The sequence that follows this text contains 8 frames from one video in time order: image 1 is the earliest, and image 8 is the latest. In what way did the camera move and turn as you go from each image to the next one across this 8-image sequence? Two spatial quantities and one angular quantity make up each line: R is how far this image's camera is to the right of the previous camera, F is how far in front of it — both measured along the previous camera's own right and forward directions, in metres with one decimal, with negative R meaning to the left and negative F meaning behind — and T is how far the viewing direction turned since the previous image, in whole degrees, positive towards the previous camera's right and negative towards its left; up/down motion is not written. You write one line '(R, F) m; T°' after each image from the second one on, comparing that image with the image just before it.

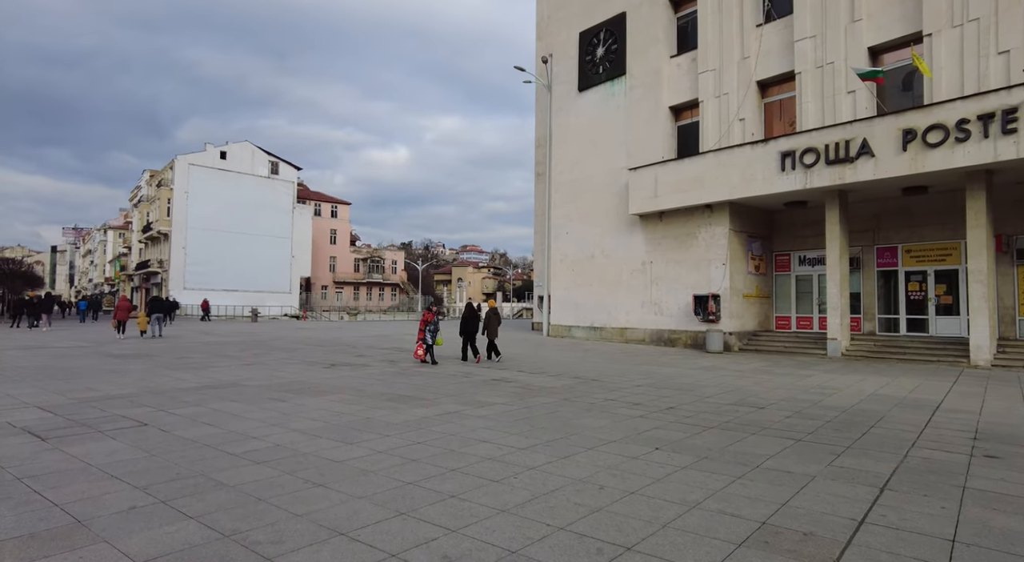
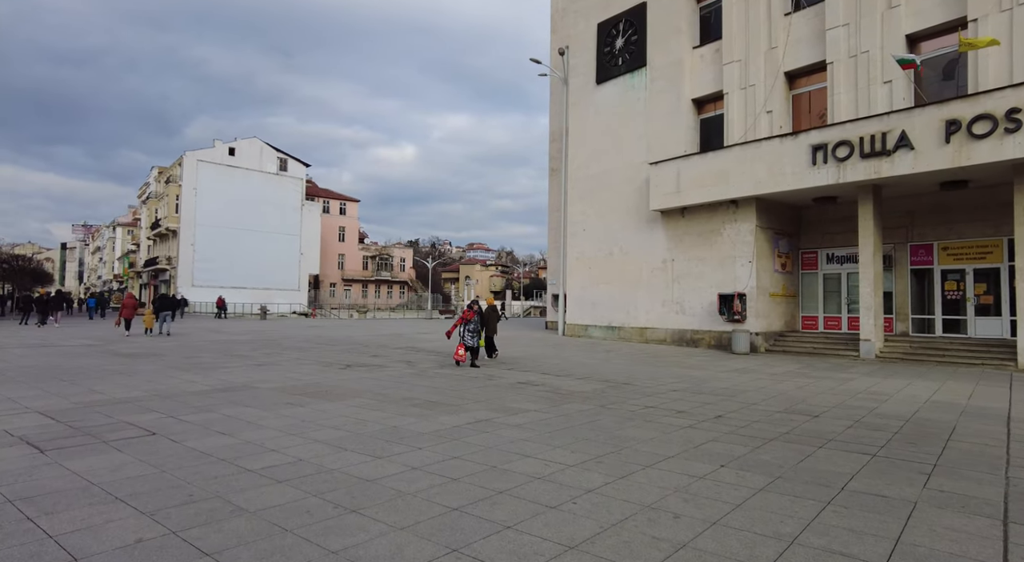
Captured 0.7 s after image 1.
(-0.4, +0.6) m; -1°
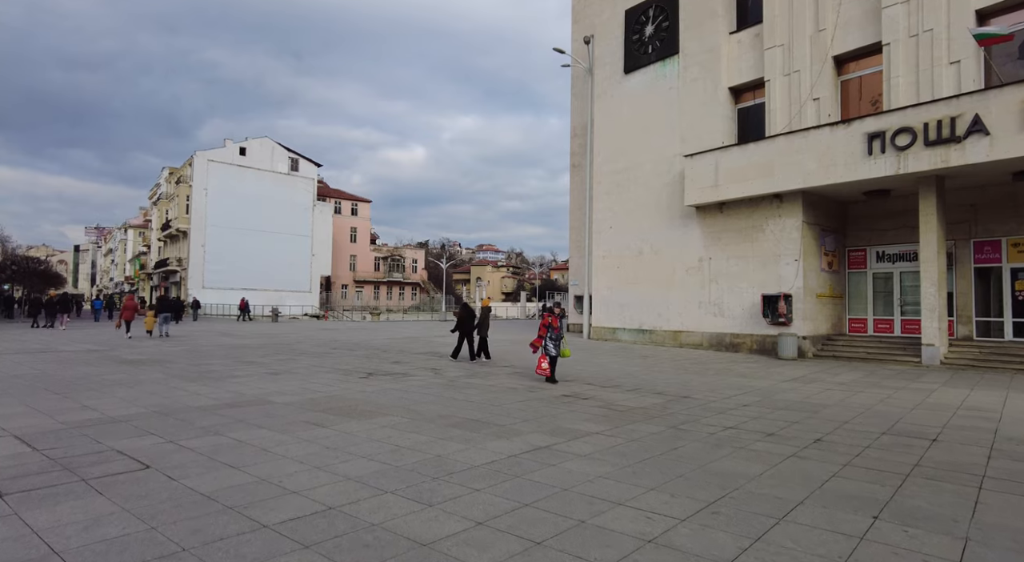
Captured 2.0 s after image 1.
(-0.5, +1.2) m; -1°
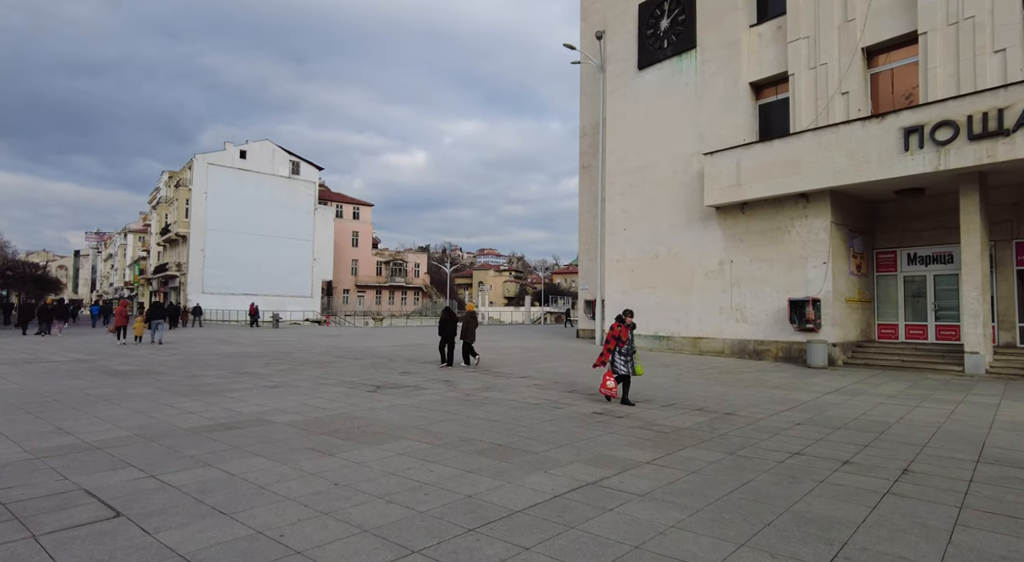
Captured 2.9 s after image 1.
(-0.3, +0.9) m; 0°
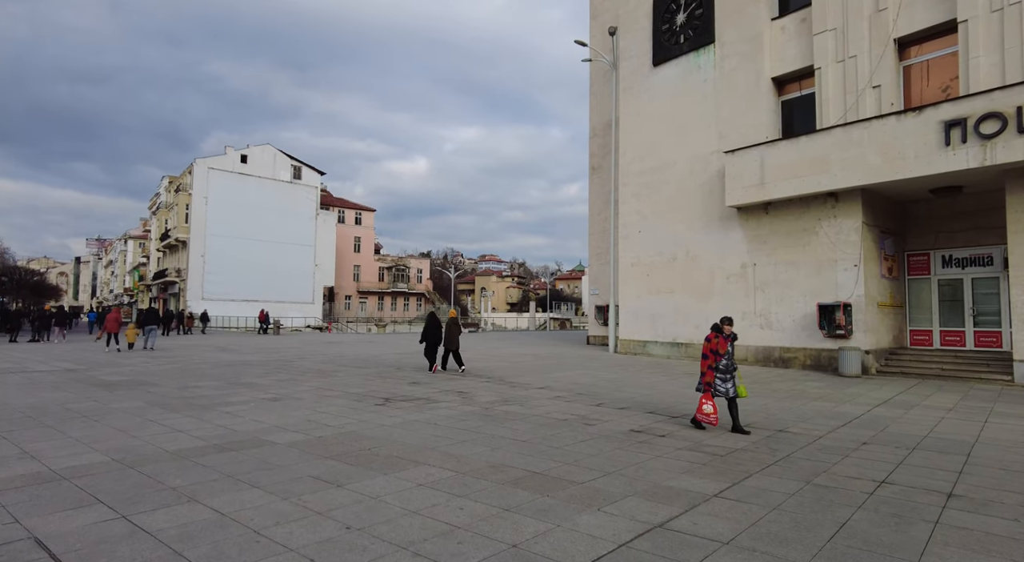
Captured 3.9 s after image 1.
(-0.3, +0.9) m; 0°
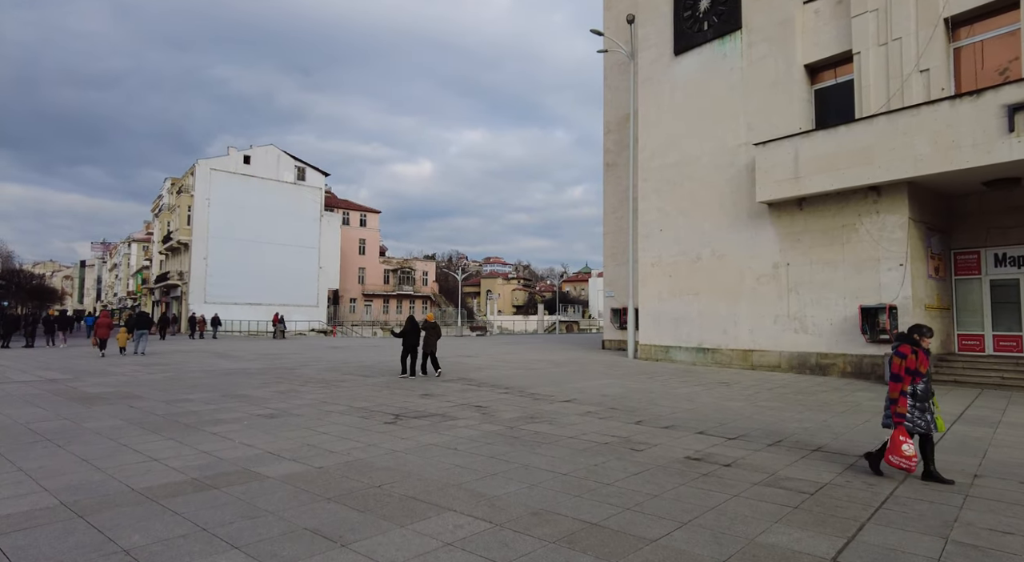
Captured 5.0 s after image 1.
(-0.3, +1.2) m; 0°
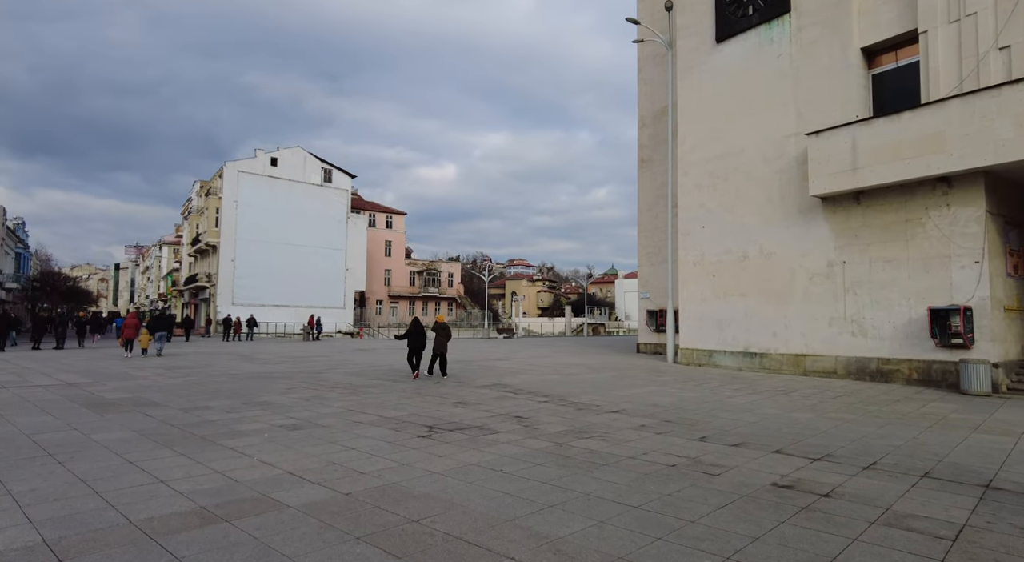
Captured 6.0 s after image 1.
(-0.3, +0.9) m; -2°
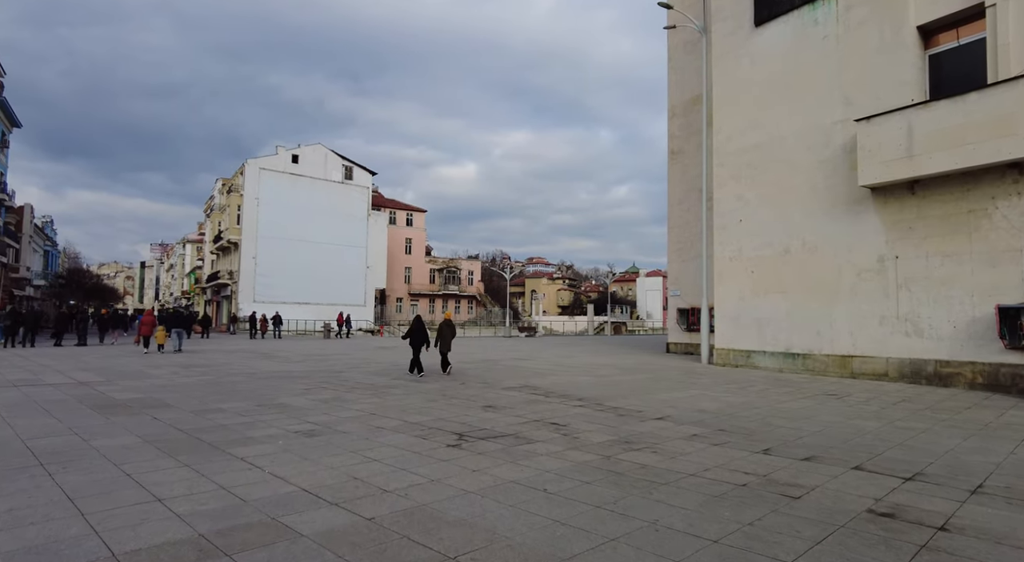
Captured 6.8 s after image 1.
(-0.2, +0.8) m; -2°
